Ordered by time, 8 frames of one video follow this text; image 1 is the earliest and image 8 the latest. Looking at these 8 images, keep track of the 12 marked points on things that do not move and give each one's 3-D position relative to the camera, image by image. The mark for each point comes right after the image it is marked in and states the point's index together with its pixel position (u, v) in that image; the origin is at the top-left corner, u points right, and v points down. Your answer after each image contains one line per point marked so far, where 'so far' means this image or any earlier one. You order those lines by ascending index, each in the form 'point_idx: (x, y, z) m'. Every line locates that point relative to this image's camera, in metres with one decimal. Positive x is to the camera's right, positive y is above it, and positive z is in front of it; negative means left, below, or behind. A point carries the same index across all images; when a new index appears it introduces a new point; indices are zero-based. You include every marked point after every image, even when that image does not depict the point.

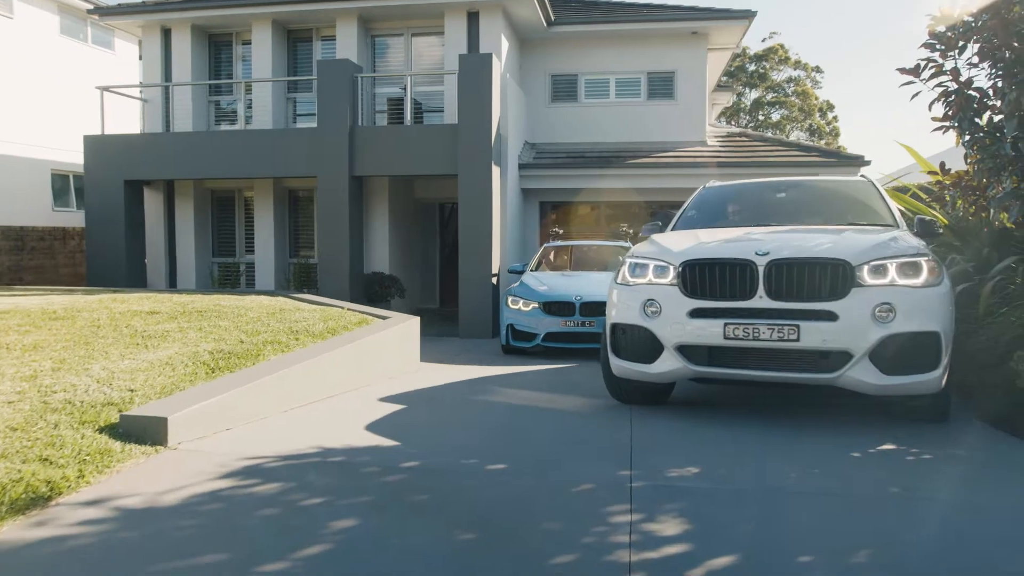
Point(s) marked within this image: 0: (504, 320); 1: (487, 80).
0: (-0.1, -0.4, +8.7) m
1: (-0.3, +3.0, +11.3) m
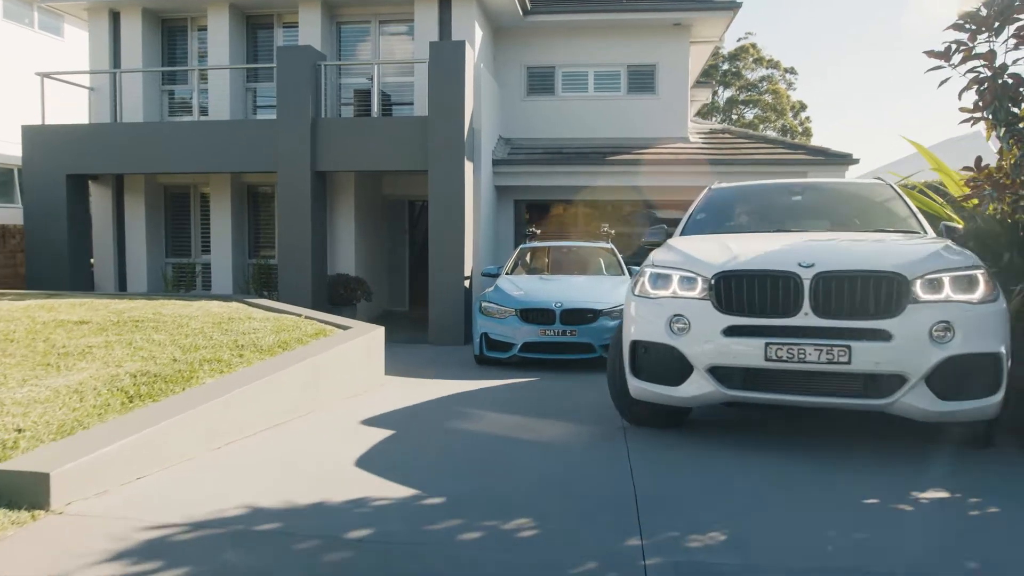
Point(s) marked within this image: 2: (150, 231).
0: (-0.3, -0.4, +8.0) m
1: (-0.7, +2.9, +10.6) m
2: (-5.9, +0.9, +12.9) m
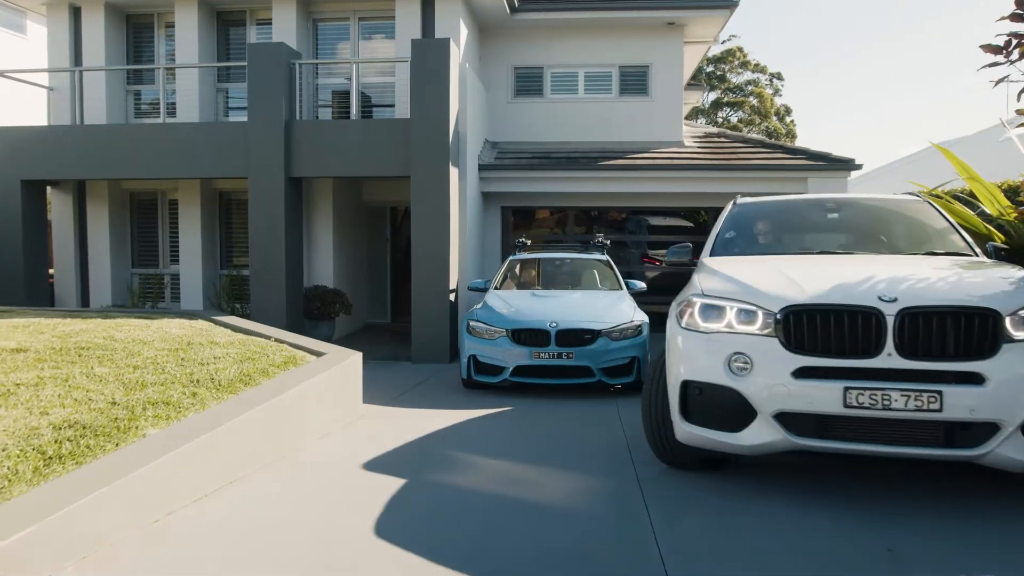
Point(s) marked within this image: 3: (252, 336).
0: (-0.4, -0.6, +7.3) m
1: (-0.8, +2.7, +9.9) m
2: (-6.1, +0.7, +12.2) m
3: (-2.2, -0.4, +6.7) m
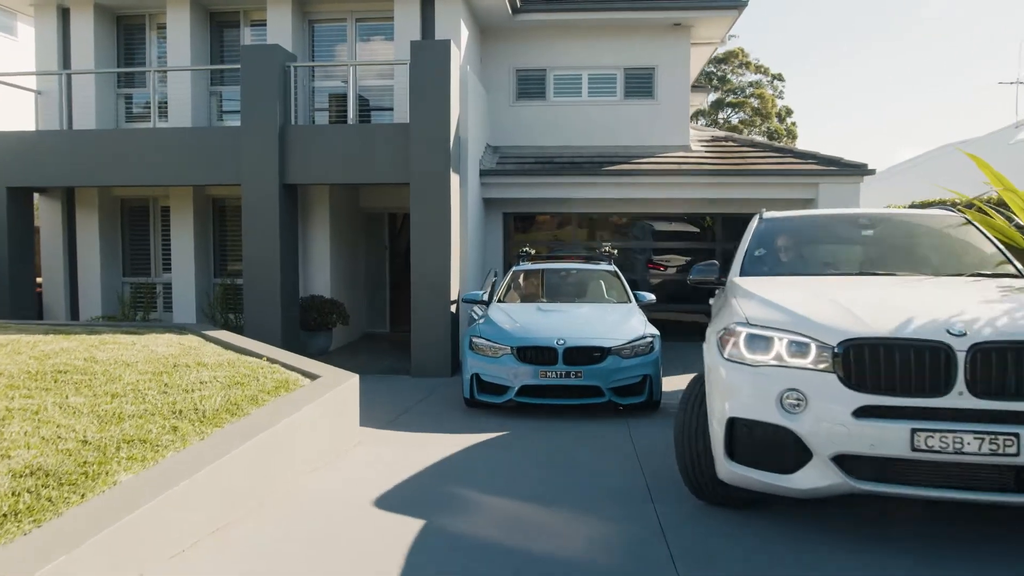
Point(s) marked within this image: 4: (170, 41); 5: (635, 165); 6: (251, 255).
0: (-0.4, -0.7, +7.0) m
1: (-0.8, +2.6, +9.6) m
2: (-6.0, +0.6, +11.8) m
3: (-2.1, -0.5, +6.3) m
4: (-4.9, +3.5, +11.4) m
5: (+1.9, +1.9, +12.2) m
6: (-3.2, +0.4, +9.9) m
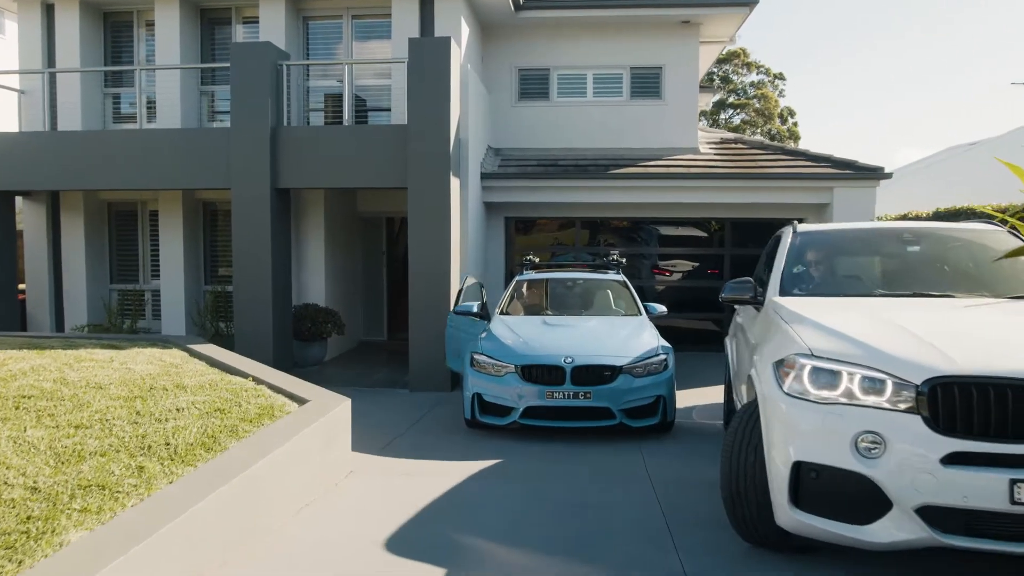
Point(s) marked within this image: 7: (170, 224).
0: (-0.4, -0.8, +6.5) m
1: (-0.8, +2.5, +9.1) m
2: (-6.0, +0.5, +11.3) m
3: (-2.1, -0.6, +5.9) m
4: (-4.9, +3.4, +11.0) m
5: (+1.9, +1.8, +11.8) m
6: (-3.2, +0.3, +9.5) m
7: (-4.8, +0.9, +11.1) m
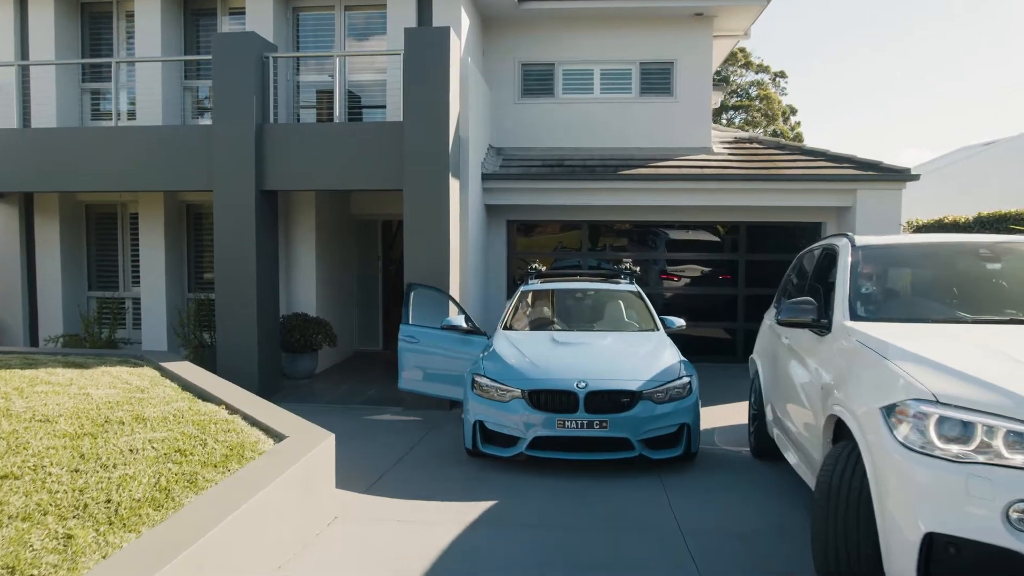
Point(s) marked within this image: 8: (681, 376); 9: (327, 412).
0: (-0.3, -0.9, +5.9) m
1: (-0.7, +2.4, +8.5) m
2: (-6.0, +0.4, +10.7) m
3: (-2.1, -0.8, +5.2) m
4: (-4.8, +3.3, +10.3) m
5: (+2.0, +1.7, +11.1) m
6: (-3.2, +0.2, +8.8) m
7: (-4.7, +0.8, +10.4) m
8: (+1.2, -0.6, +5.8) m
9: (-2.0, -1.3, +8.4) m
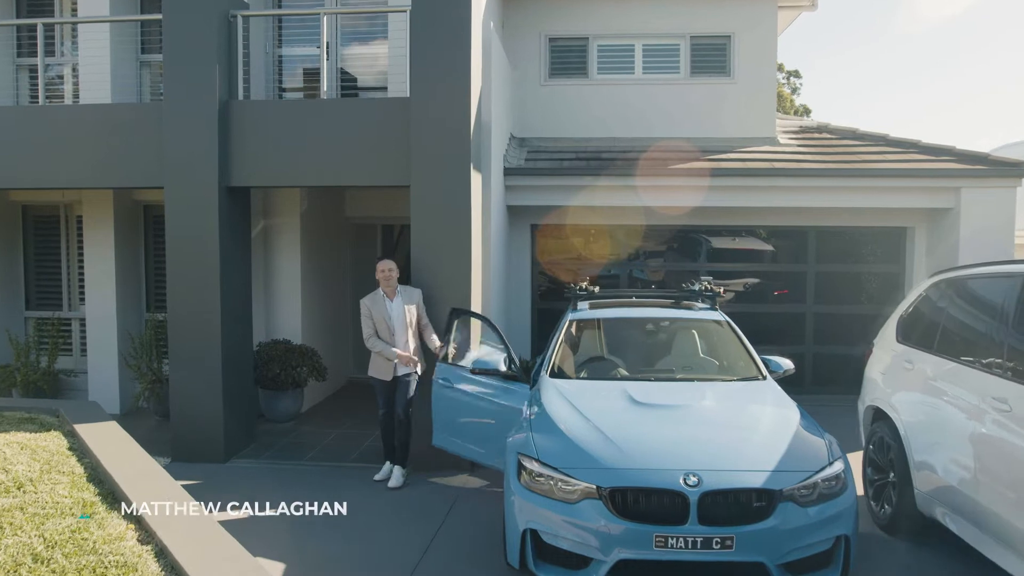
0: (0.0, -1.1, +4.0) m
1: (-0.4, +2.2, +6.5) m
2: (-5.6, +0.2, +8.7) m
3: (-1.7, -1.0, +3.3) m
4: (-4.5, +3.1, +8.4) m
5: (+2.3, +1.4, +9.2) m
6: (-2.9, 0.0, +6.9) m
7: (-4.4, +0.6, +8.5) m
8: (+1.6, -0.8, +3.9) m
9: (-1.6, -1.5, +6.4) m
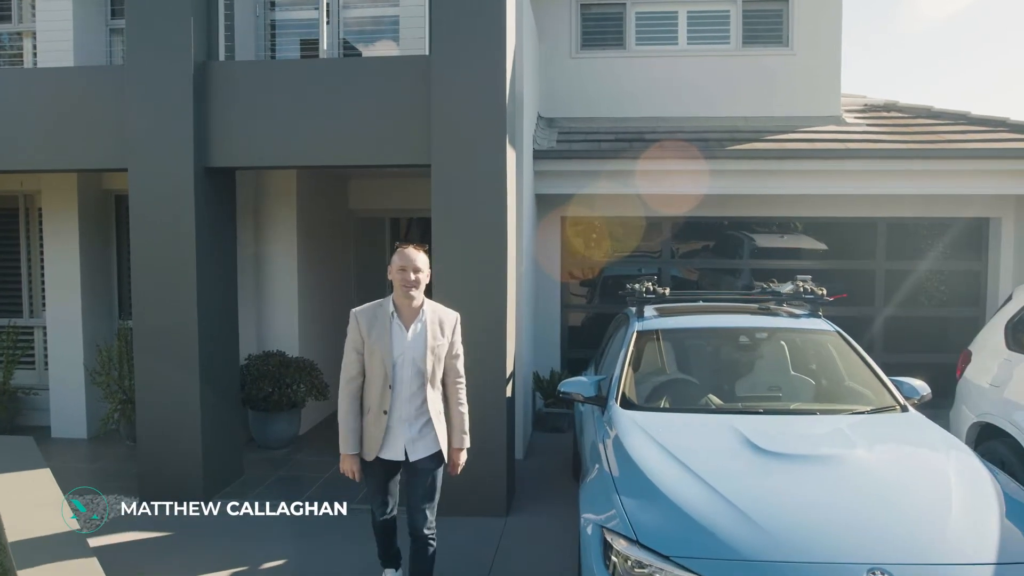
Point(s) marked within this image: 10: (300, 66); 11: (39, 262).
0: (+0.3, -1.1, +2.7) m
1: (-0.1, +2.2, +5.3) m
2: (-5.3, +0.1, +7.5) m
3: (-1.4, -1.0, +2.0) m
4: (-4.2, +3.1, +7.2) m
5: (+2.6, +1.4, +8.0) m
6: (-2.6, 0.0, +5.6) m
7: (-4.1, +0.6, +7.3) m
8: (+1.9, -0.8, +2.7) m
9: (-1.3, -1.5, +5.2) m
10: (-1.5, +1.5, +5.6) m
11: (-4.6, +0.3, +7.8) m
